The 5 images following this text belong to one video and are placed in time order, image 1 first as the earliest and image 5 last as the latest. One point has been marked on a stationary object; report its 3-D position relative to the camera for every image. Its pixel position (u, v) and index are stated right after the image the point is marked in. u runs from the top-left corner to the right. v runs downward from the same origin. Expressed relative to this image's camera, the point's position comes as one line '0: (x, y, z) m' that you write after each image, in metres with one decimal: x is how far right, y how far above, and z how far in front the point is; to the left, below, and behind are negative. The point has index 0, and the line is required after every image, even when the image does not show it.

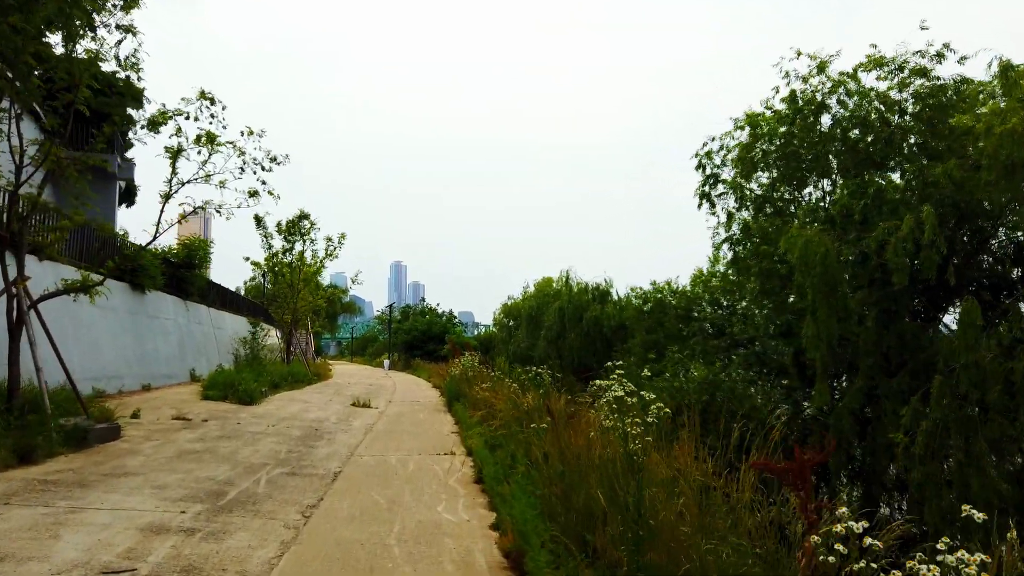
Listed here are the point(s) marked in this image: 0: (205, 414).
0: (-5.5, -2.2, +12.8) m
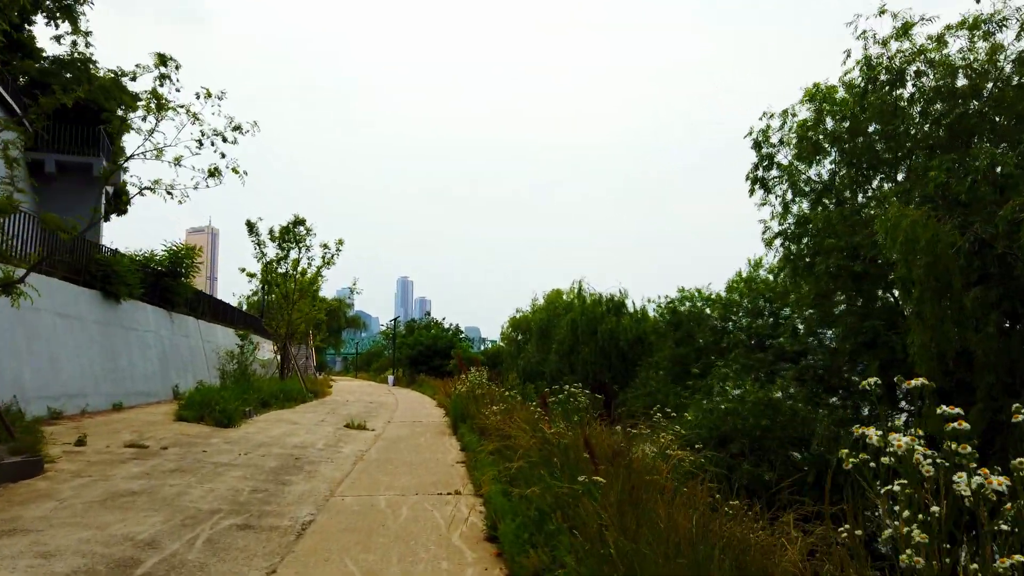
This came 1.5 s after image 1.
0: (-5.2, -2.3, +11.0) m
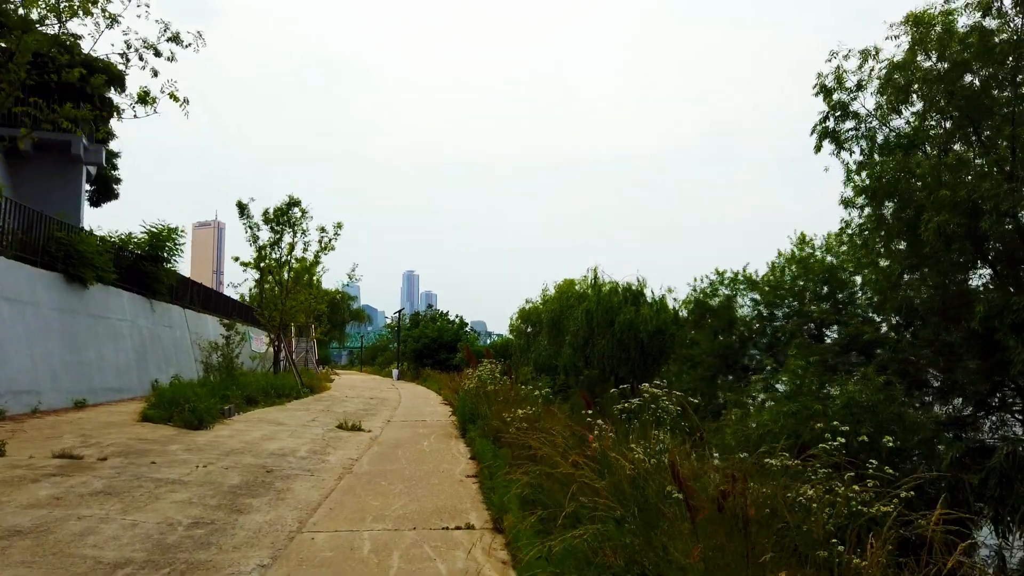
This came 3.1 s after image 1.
0: (-5.0, -2.0, +9.0) m
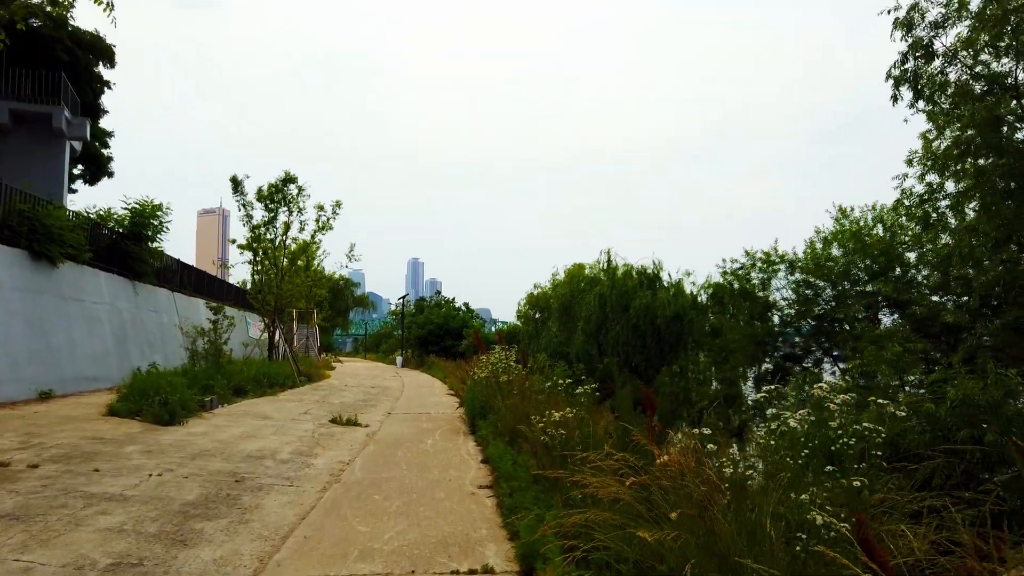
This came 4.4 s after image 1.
0: (-4.7, -1.7, +7.6) m
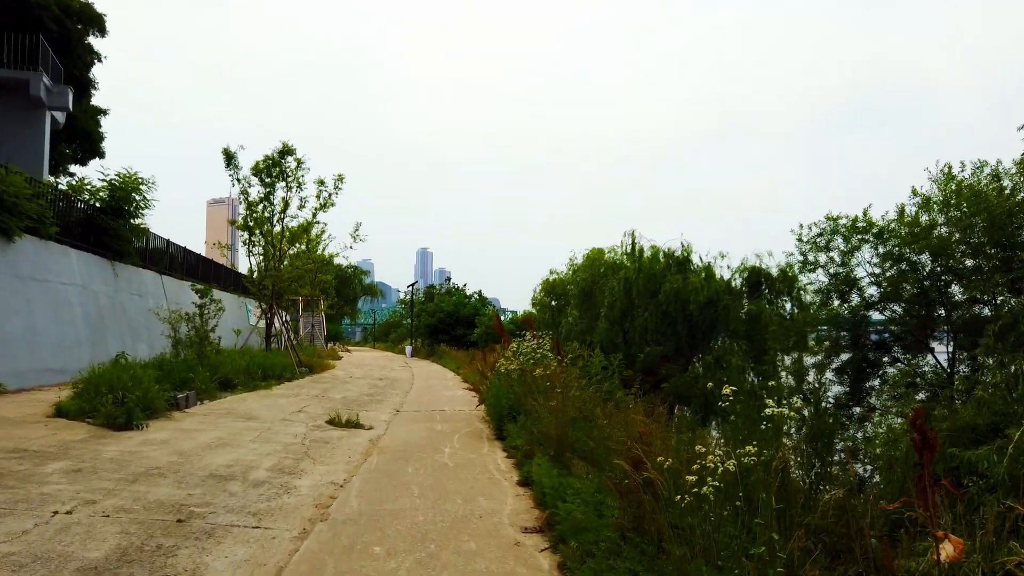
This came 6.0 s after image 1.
0: (-4.3, -1.4, +5.6) m
